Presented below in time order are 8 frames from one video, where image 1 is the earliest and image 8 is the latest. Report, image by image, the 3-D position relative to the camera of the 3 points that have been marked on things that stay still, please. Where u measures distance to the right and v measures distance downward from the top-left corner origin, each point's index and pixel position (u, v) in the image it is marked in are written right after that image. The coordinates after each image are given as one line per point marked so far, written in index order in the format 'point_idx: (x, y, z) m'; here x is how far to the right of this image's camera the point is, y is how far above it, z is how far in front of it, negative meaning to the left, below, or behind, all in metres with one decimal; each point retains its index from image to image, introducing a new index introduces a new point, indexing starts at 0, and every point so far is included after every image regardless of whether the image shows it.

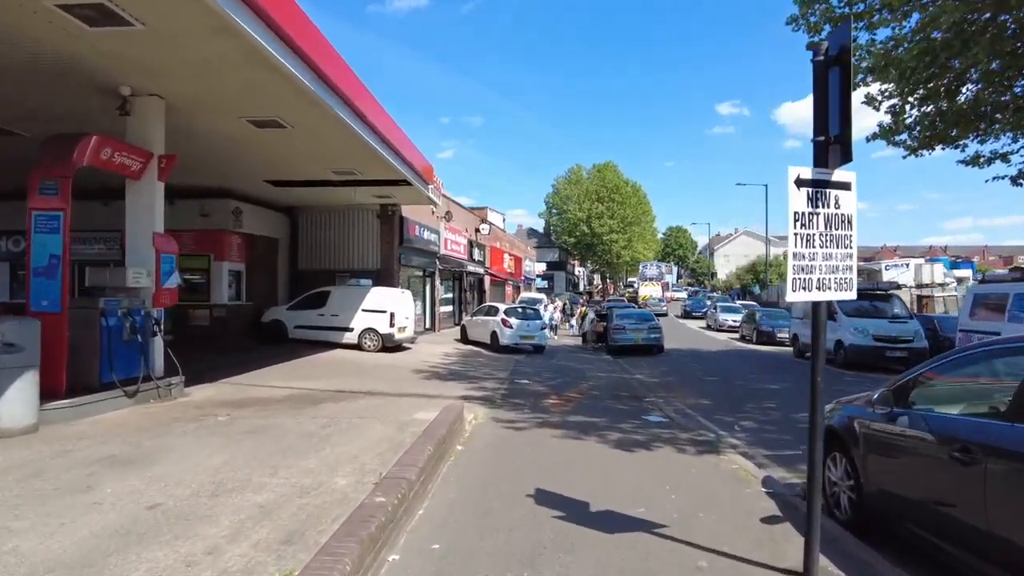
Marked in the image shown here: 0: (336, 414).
0: (-2.4, -1.7, +8.9) m
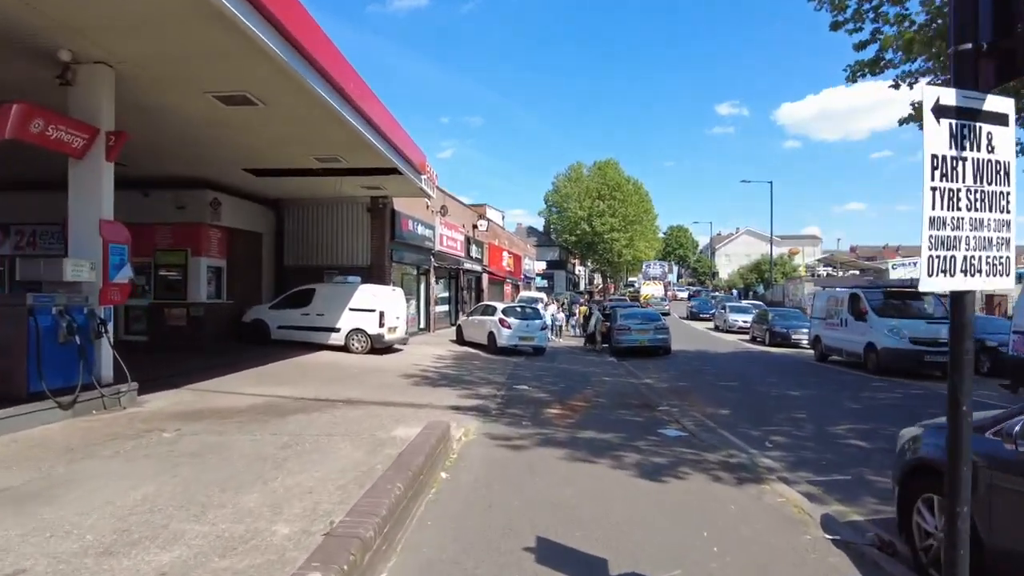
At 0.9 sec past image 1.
0: (-2.5, -1.7, +7.6) m
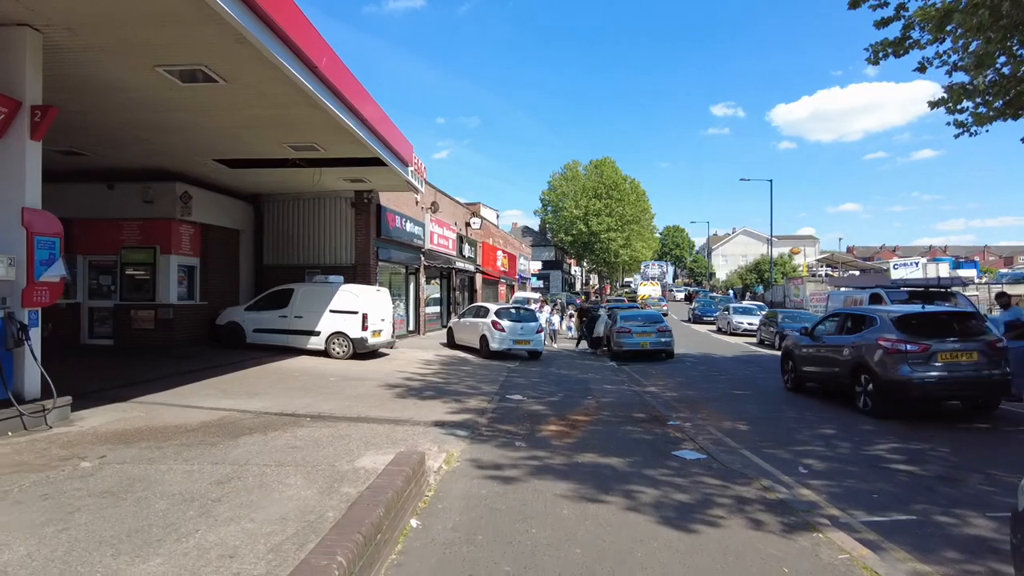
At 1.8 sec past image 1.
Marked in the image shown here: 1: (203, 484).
0: (-2.5, -1.7, +6.4) m
1: (-2.6, -1.6, +5.4) m
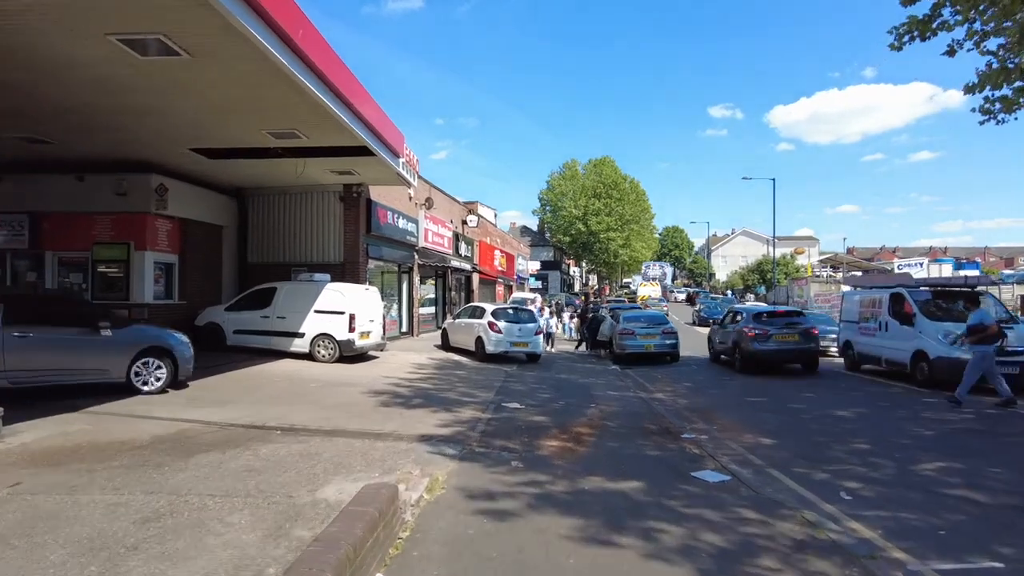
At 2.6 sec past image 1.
0: (-2.6, -1.6, +5.4) m
1: (-2.6, -1.6, +4.4) m
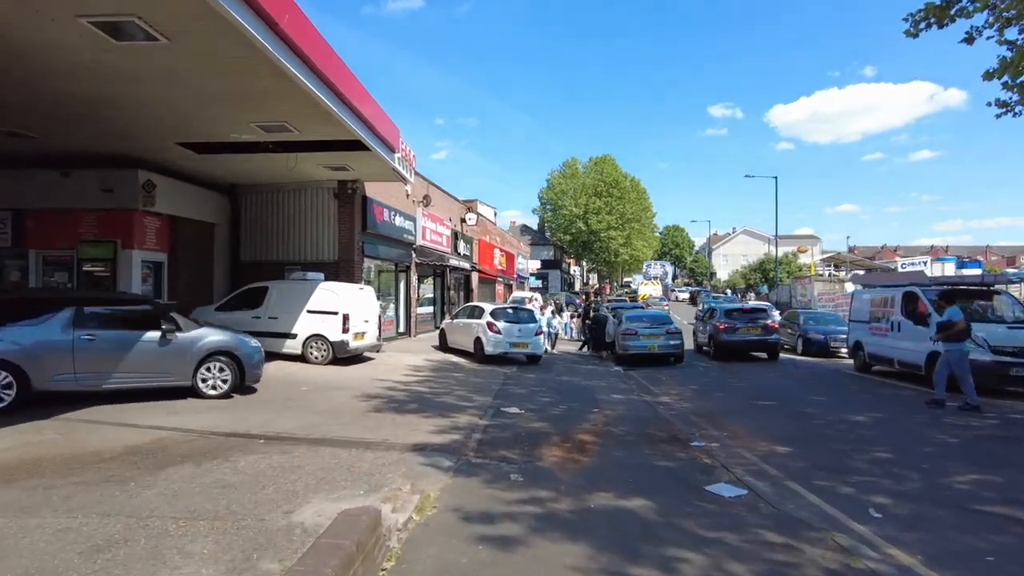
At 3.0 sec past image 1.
0: (-2.6, -1.6, +4.9) m
1: (-2.6, -1.6, +3.9) m
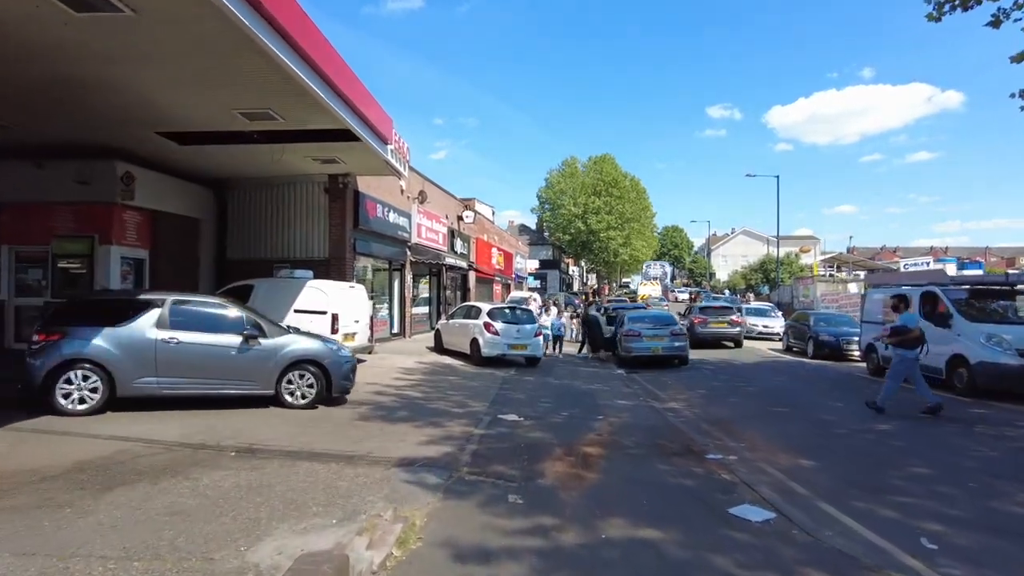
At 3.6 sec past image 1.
0: (-2.6, -1.6, +4.1) m
1: (-2.6, -1.5, +3.1) m
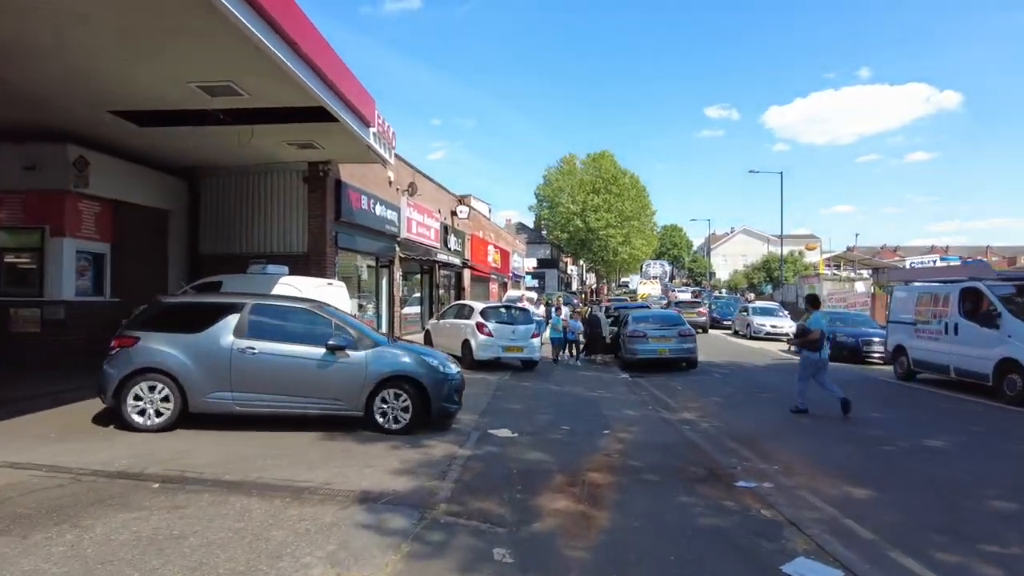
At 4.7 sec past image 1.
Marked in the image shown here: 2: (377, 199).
0: (-2.7, -1.5, +2.8) m
1: (-2.7, -1.5, +1.8) m
2: (-3.9, +2.6, +18.9) m
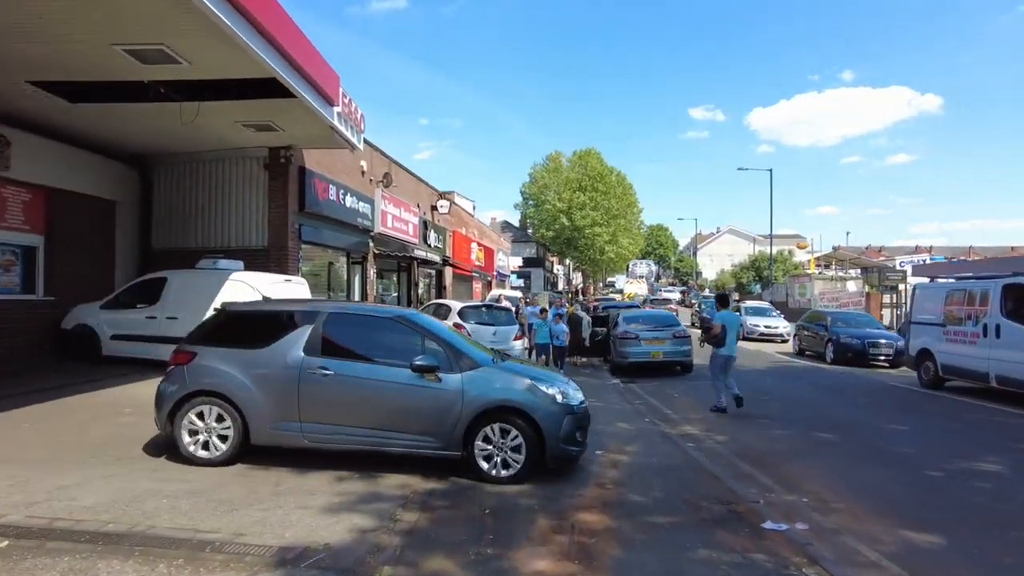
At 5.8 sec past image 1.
0: (-2.8, -1.4, +1.4) m
1: (-2.8, -1.4, +0.4) m
2: (-4.4, +2.7, +17.5) m
